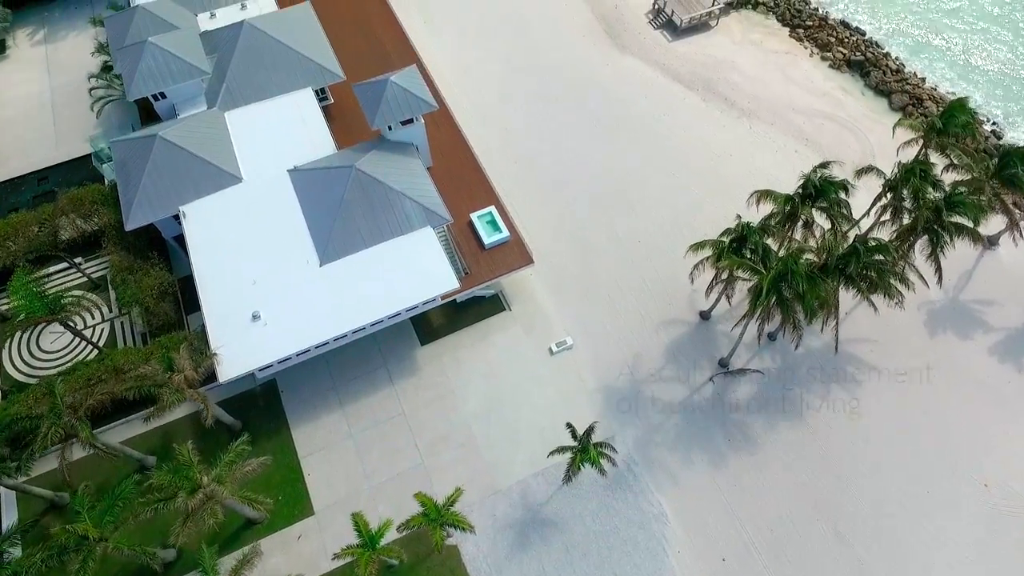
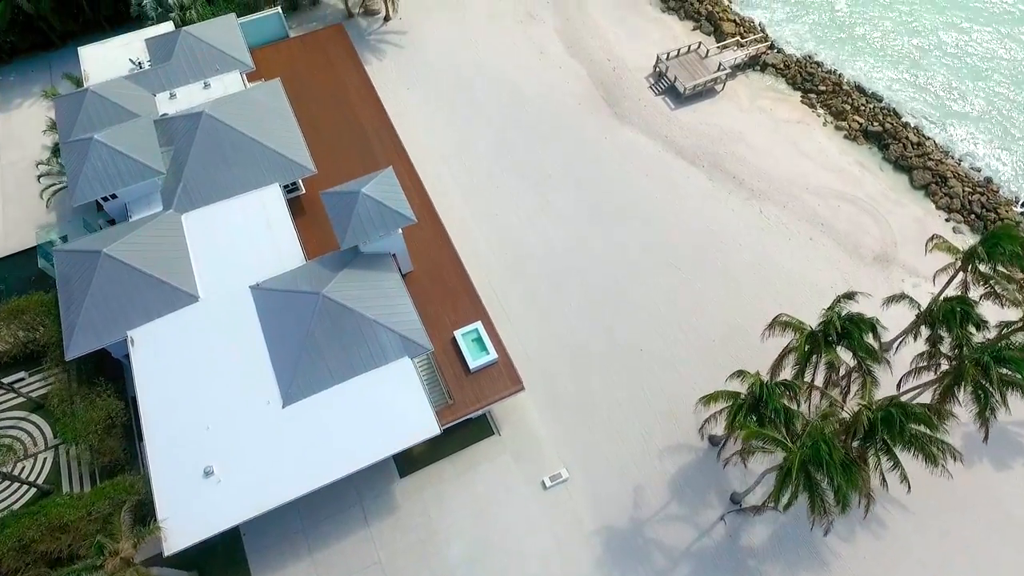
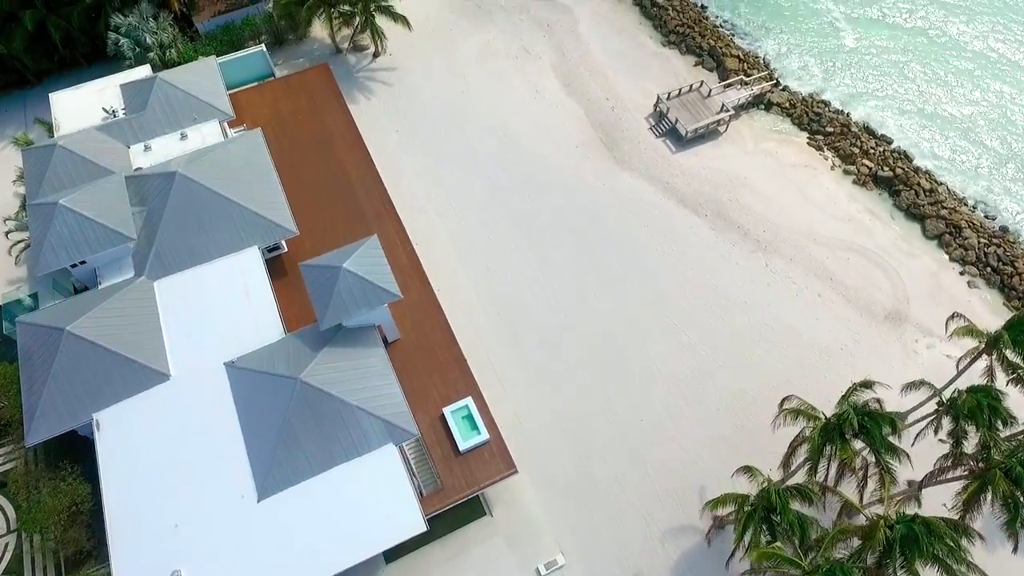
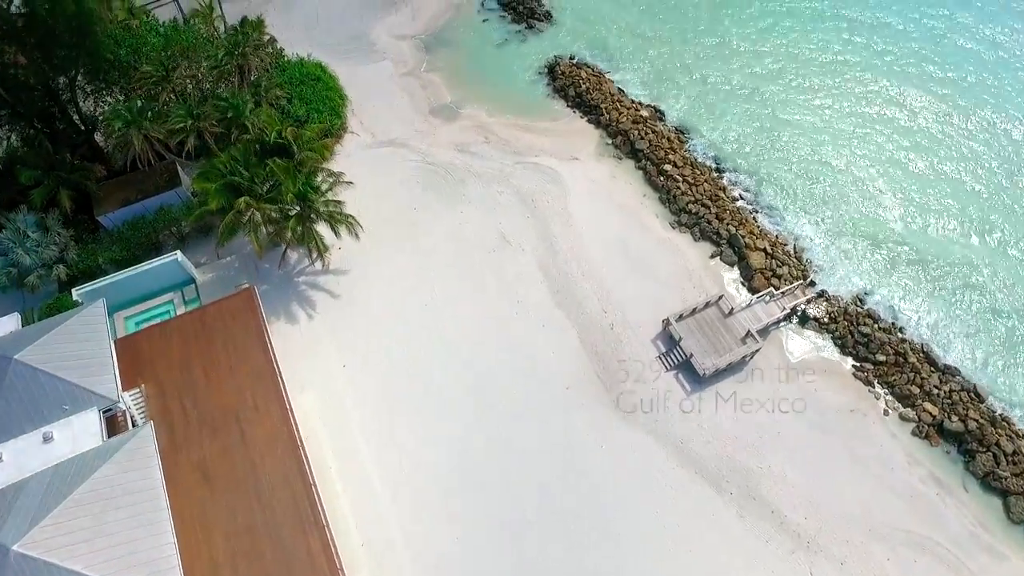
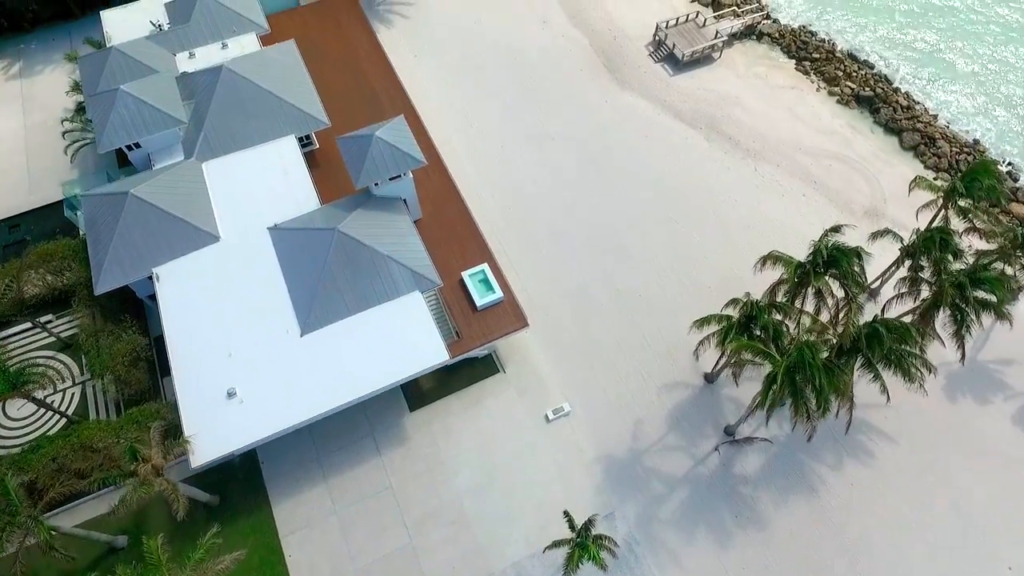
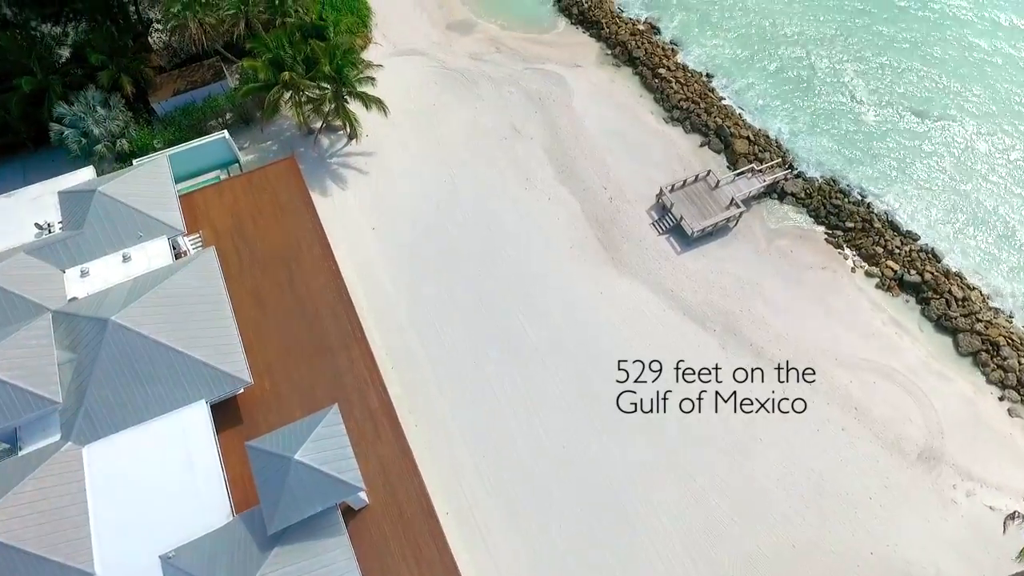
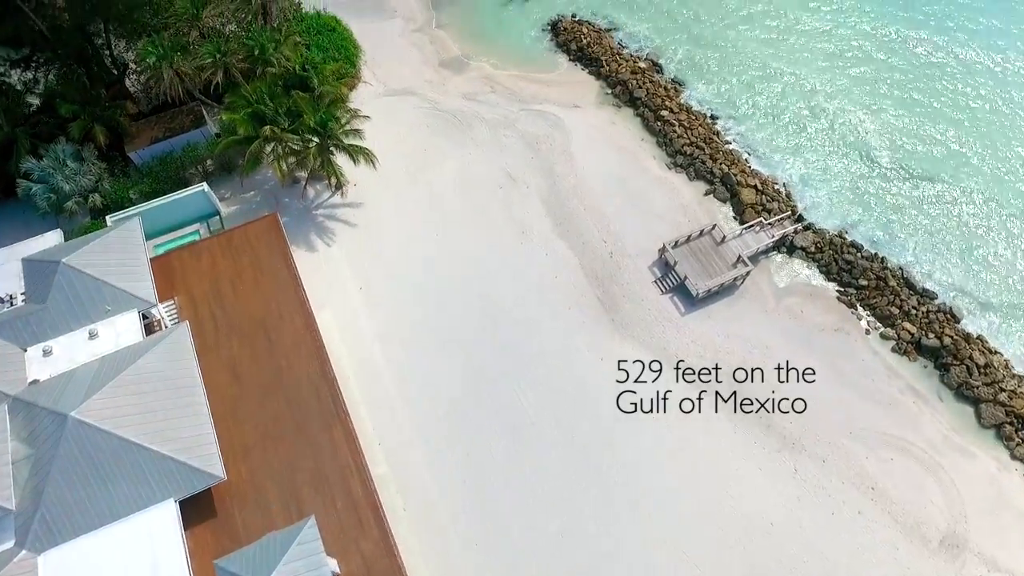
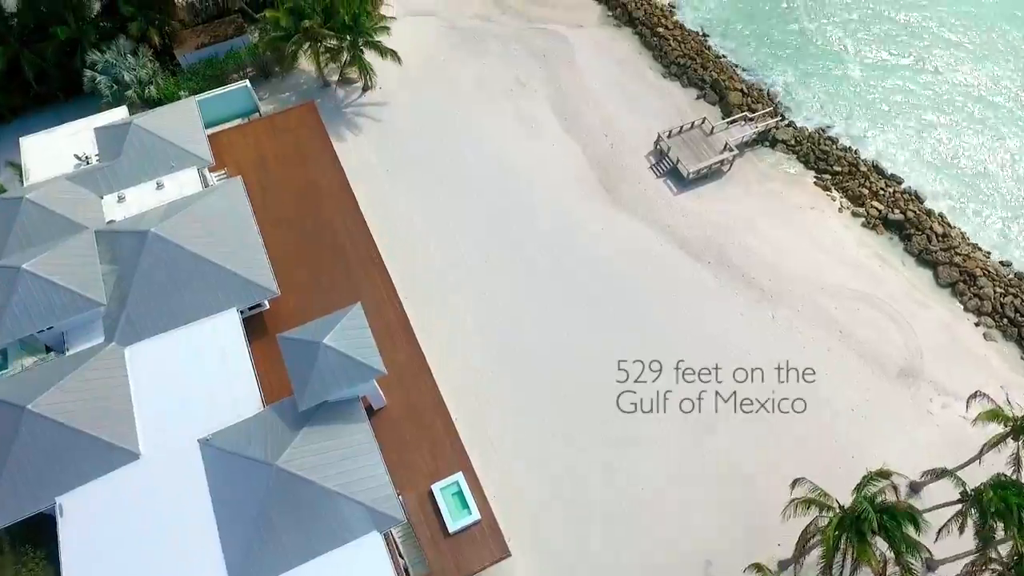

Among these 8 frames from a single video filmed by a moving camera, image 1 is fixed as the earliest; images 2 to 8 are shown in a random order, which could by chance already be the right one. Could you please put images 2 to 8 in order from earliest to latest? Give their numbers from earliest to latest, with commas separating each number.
5, 2, 3, 8, 6, 7, 4
